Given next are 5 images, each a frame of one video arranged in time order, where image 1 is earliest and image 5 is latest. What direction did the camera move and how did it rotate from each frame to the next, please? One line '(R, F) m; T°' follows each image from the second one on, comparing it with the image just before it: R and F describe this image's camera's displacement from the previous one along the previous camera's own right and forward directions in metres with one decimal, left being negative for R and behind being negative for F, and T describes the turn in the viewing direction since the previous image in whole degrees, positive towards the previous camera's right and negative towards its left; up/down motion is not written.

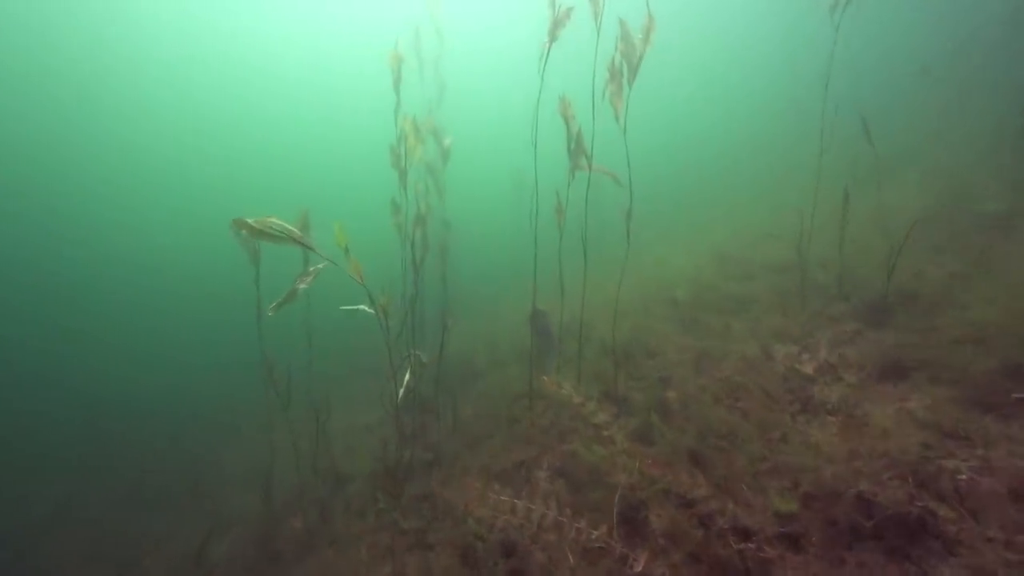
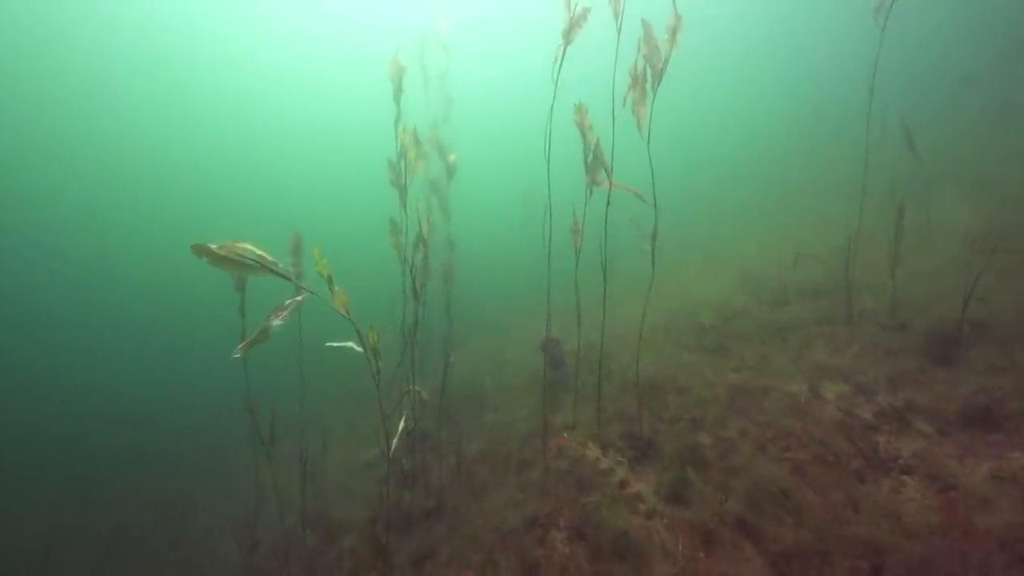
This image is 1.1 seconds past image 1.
(0.0, +0.7) m; -1°
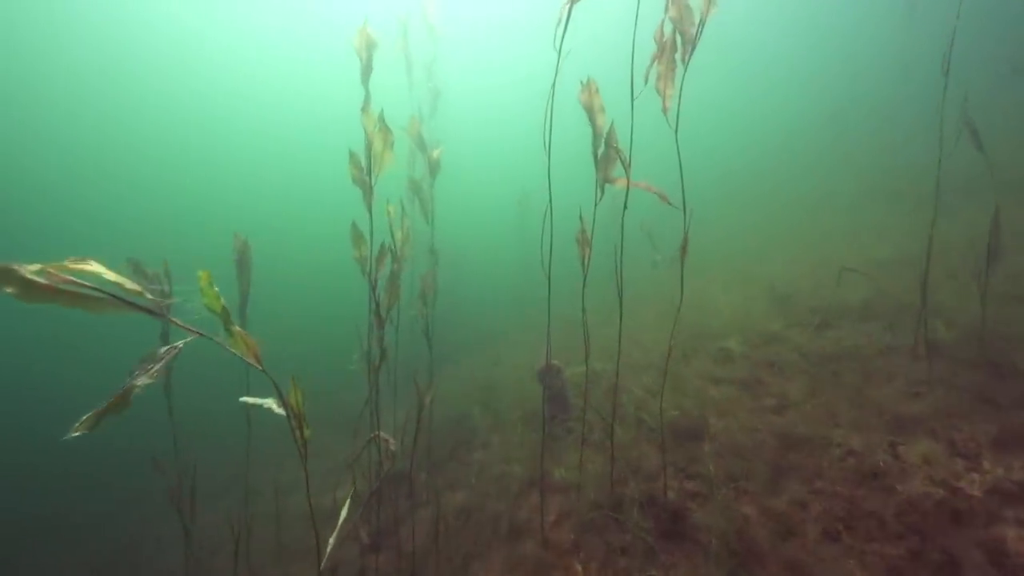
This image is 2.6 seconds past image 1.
(+0.1, +1.3) m; 0°
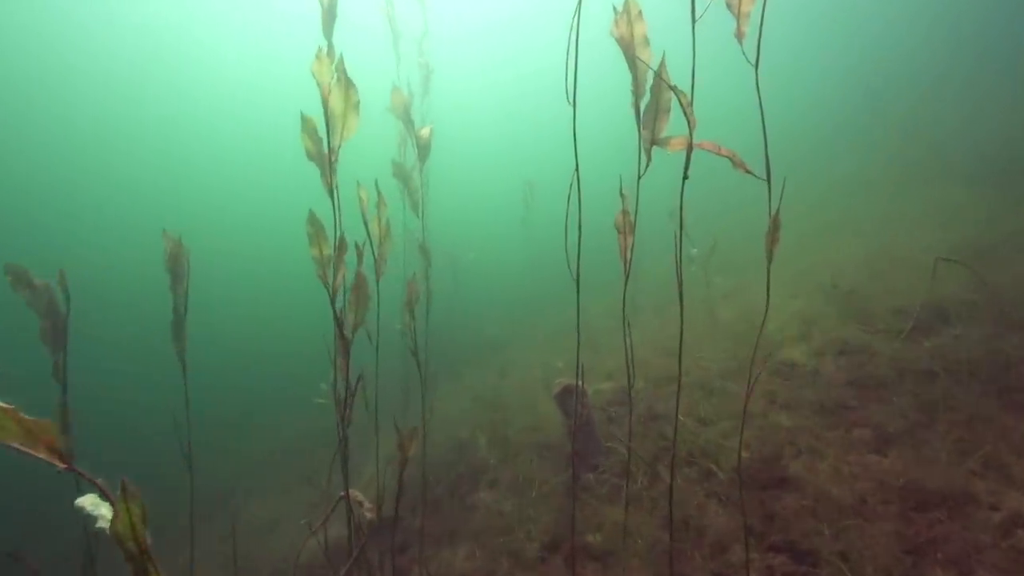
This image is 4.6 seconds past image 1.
(-0.1, +1.4) m; 0°
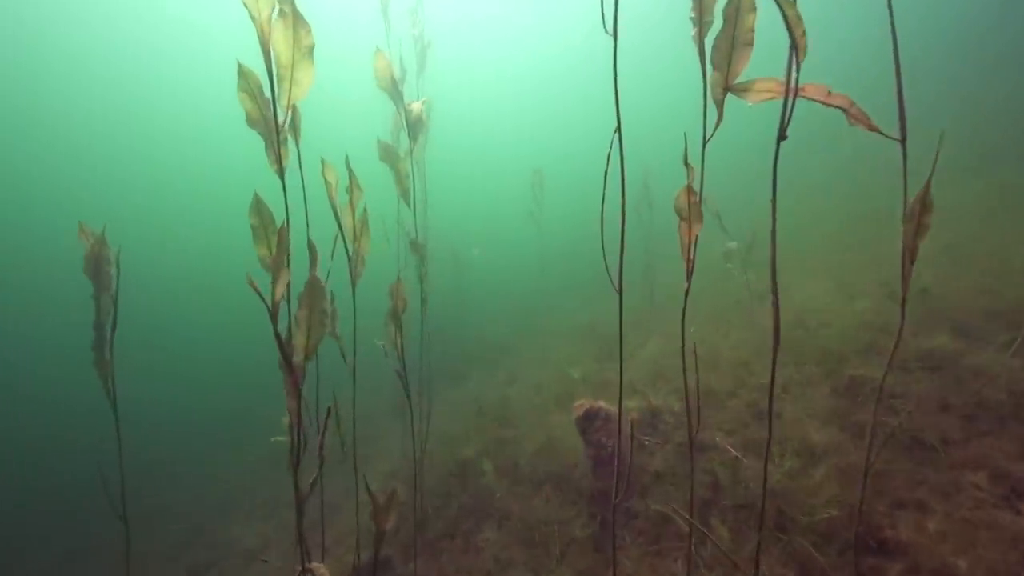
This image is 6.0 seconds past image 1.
(0.0, +1.0) m; -1°
